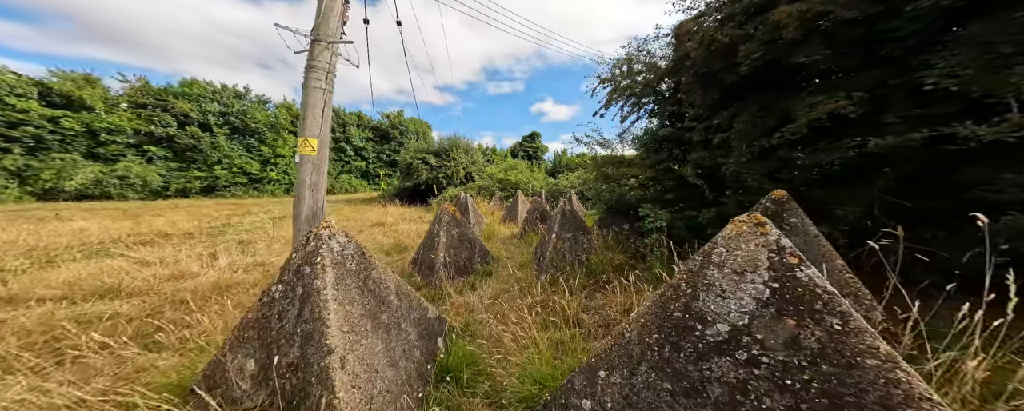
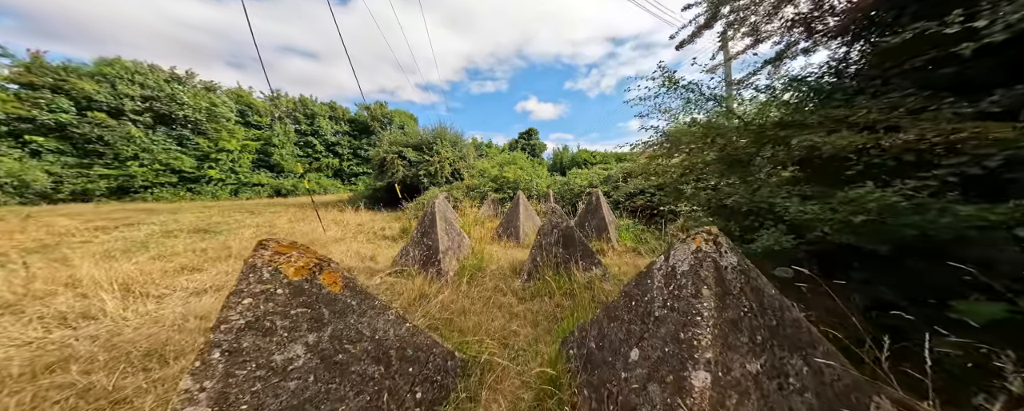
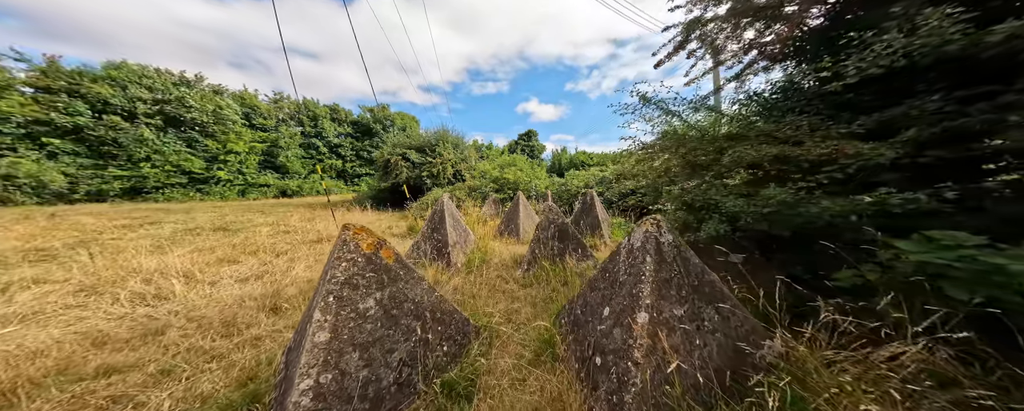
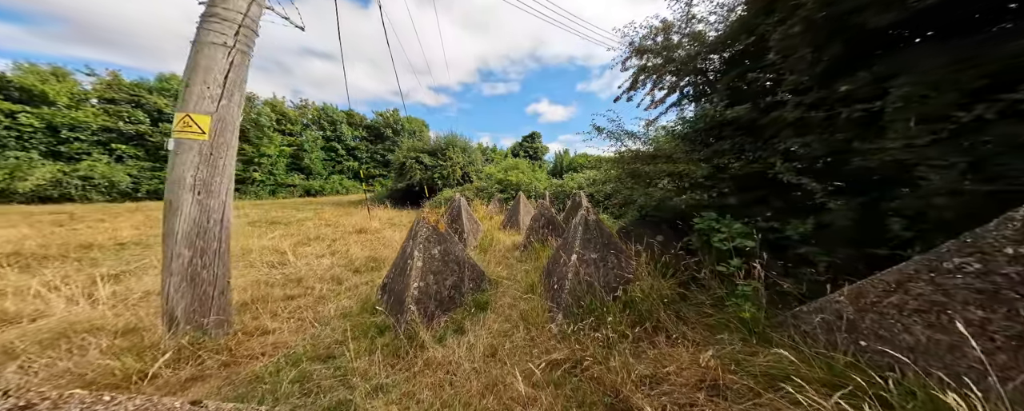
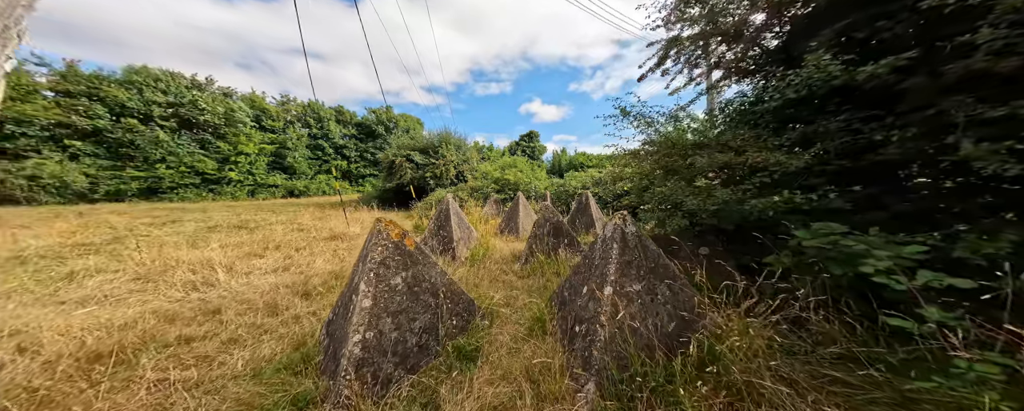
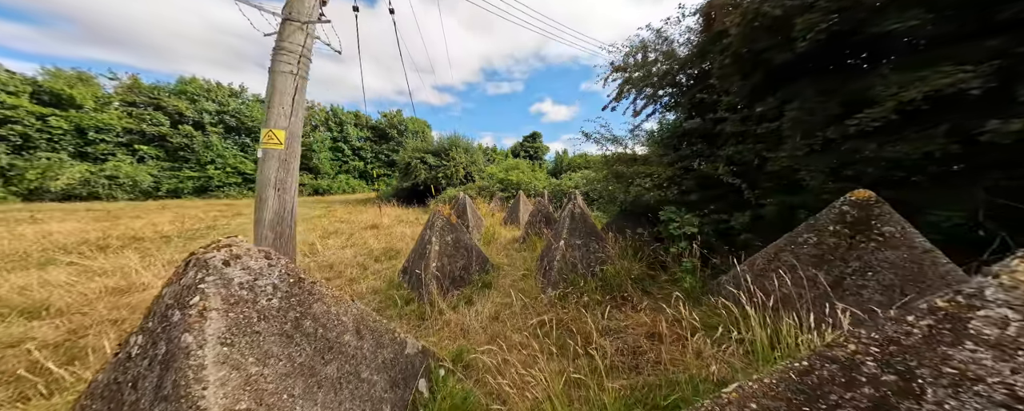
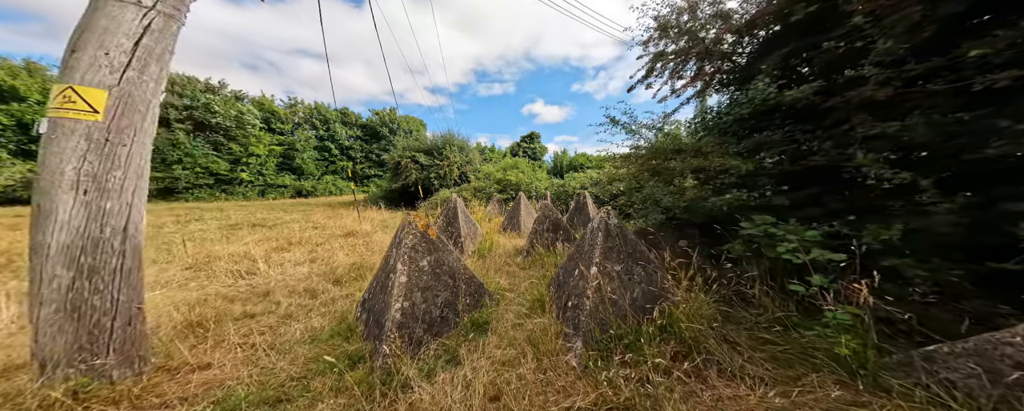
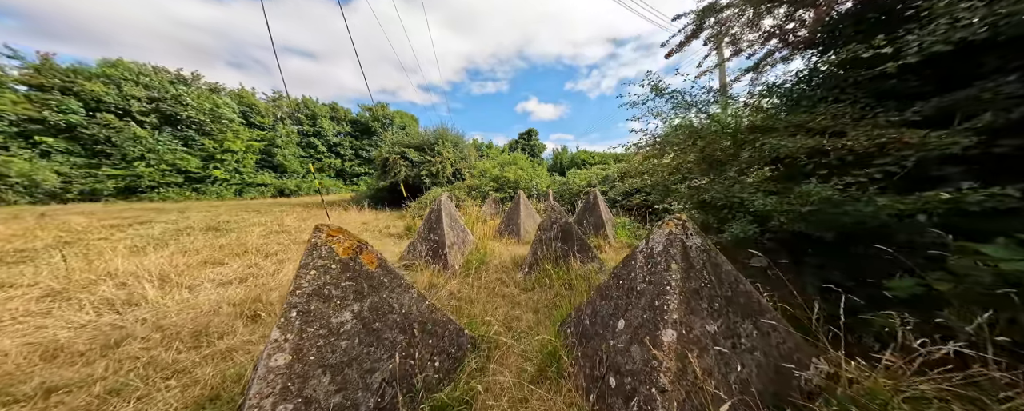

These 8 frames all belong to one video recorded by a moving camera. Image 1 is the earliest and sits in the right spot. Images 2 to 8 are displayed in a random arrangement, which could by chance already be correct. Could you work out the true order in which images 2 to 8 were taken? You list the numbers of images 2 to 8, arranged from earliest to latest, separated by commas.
6, 4, 7, 5, 3, 8, 2
